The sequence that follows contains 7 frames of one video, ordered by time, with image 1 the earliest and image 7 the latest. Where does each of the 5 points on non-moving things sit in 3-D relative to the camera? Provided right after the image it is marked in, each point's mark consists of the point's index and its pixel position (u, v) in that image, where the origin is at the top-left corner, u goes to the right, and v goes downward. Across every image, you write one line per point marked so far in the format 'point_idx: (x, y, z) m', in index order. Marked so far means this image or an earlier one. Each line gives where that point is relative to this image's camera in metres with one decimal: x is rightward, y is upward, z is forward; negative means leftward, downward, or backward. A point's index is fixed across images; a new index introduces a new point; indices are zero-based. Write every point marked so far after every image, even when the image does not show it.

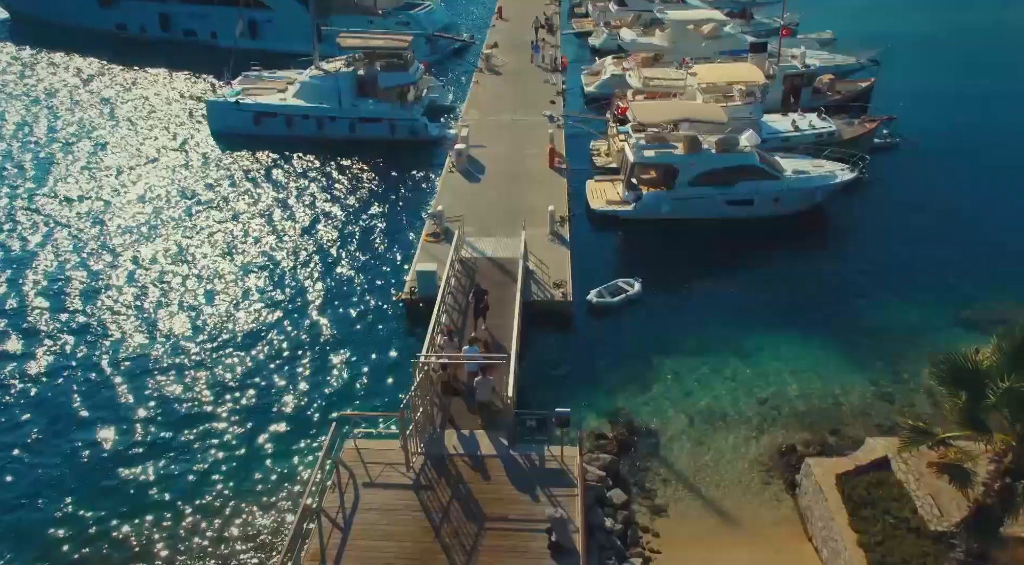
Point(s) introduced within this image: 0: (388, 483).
0: (-2.1, -3.5, +13.5) m
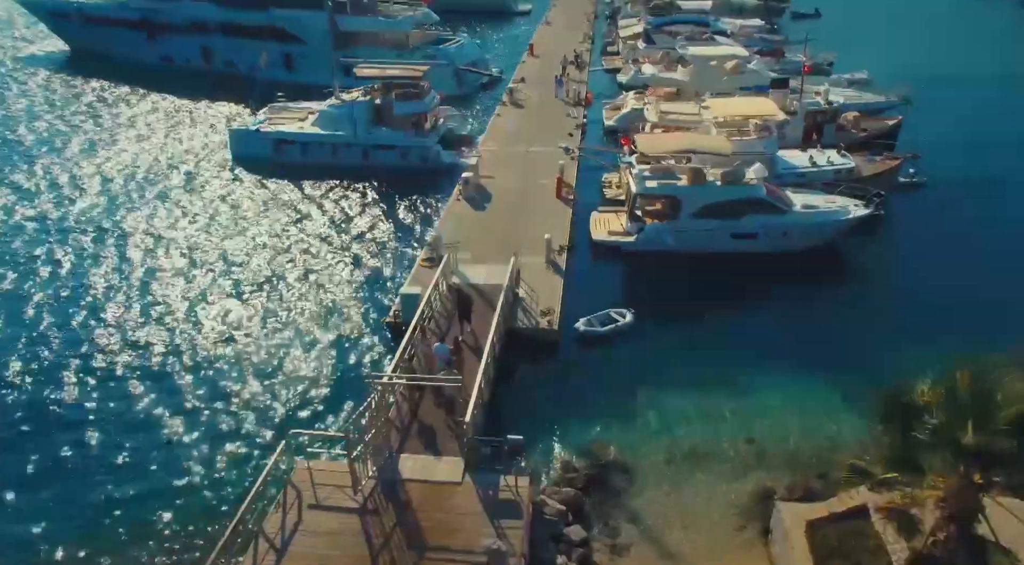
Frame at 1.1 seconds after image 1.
0: (-3.0, -3.7, +13.1) m
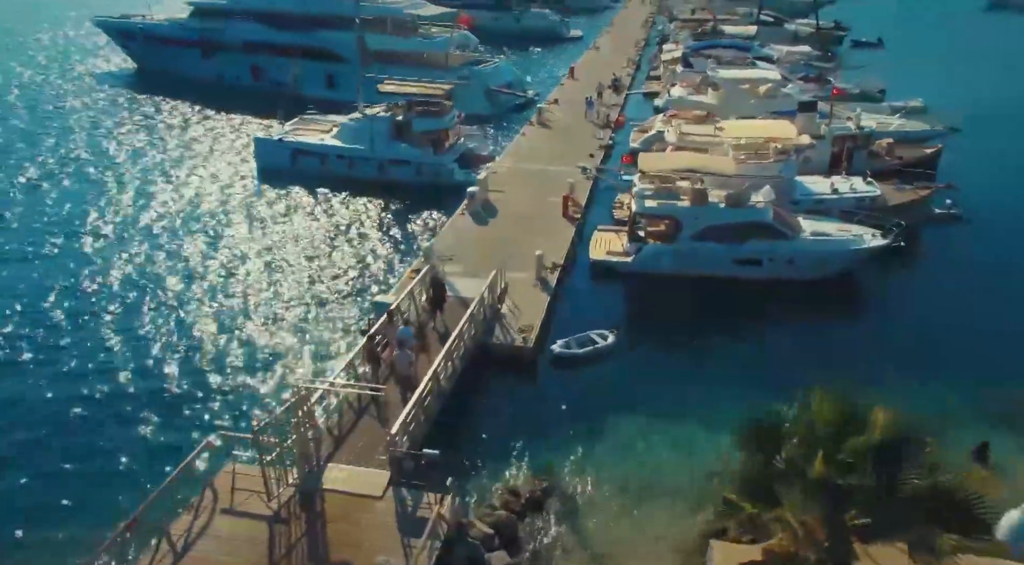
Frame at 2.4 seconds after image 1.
0: (-4.3, -3.7, +12.7) m
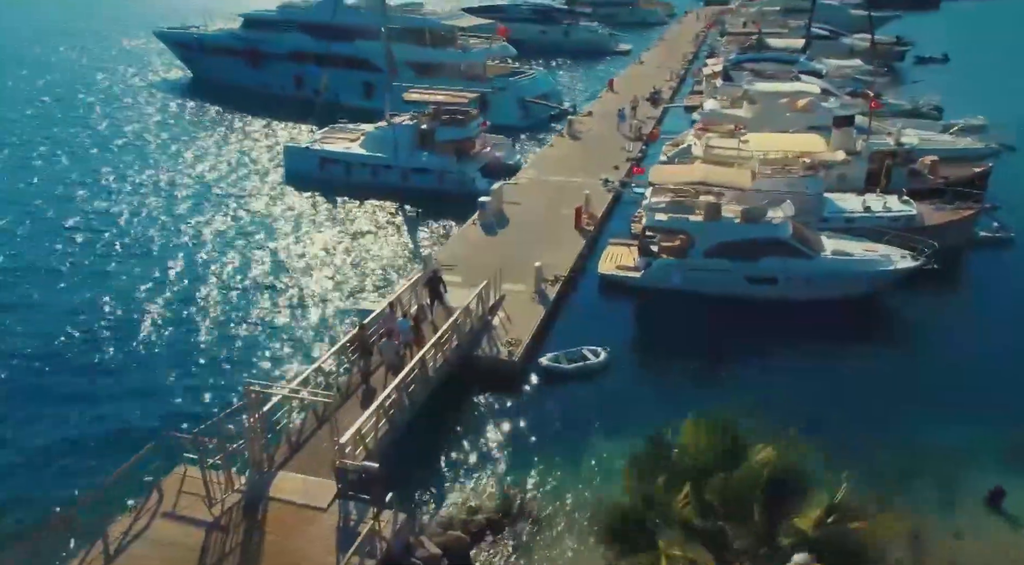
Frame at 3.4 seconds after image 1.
0: (-5.1, -3.7, +12.3) m
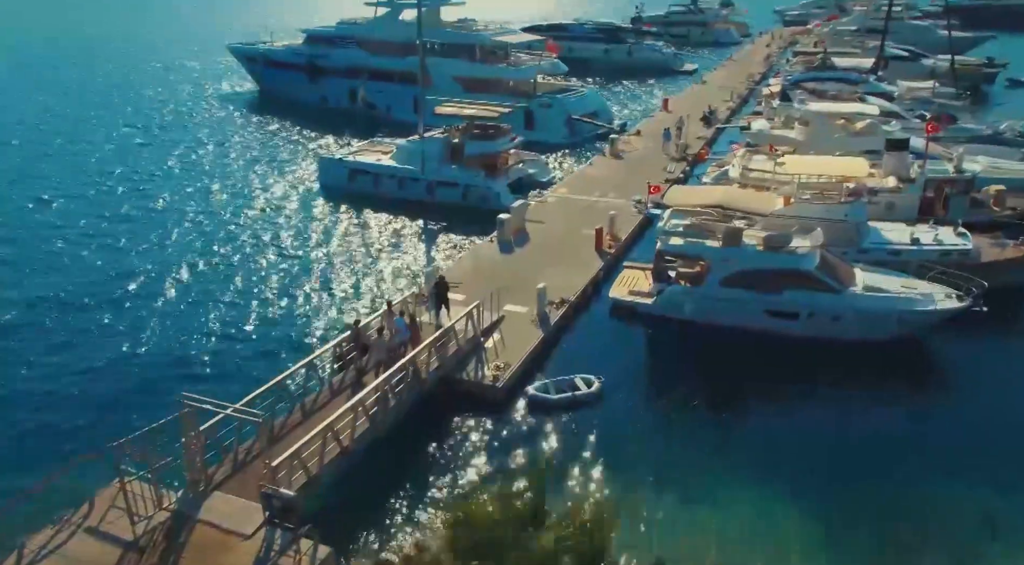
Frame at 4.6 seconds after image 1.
0: (-6.1, -3.8, +11.8) m
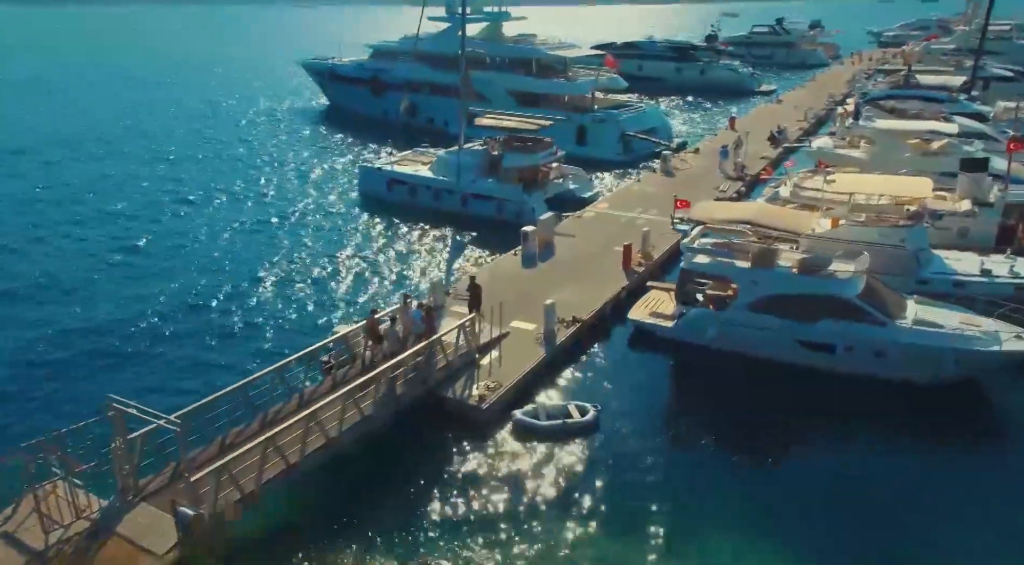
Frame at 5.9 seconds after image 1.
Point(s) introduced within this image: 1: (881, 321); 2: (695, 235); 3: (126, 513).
0: (-6.9, -3.6, +11.0) m
1: (+7.5, -0.8, +16.0) m
2: (+4.3, +1.1, +18.2) m
3: (-5.6, -3.4, +11.6) m
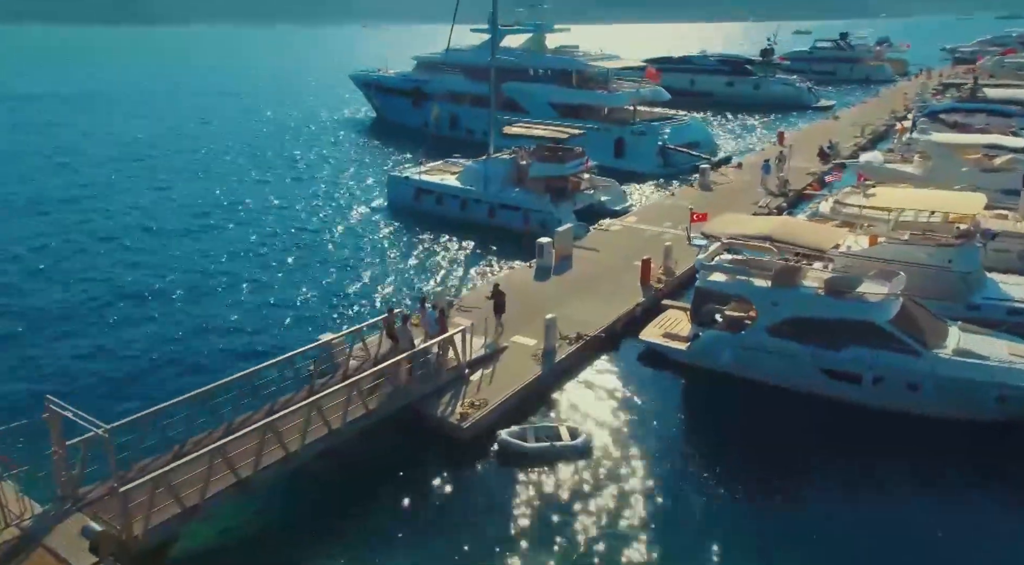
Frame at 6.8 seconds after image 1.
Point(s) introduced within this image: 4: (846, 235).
0: (-7.5, -3.5, +10.4) m
1: (+7.3, -1.2, +14.2) m
2: (+4.4, +0.7, +16.8) m
3: (-6.2, -3.3, +10.8) m
4: (+7.1, +1.0, +16.5) m
